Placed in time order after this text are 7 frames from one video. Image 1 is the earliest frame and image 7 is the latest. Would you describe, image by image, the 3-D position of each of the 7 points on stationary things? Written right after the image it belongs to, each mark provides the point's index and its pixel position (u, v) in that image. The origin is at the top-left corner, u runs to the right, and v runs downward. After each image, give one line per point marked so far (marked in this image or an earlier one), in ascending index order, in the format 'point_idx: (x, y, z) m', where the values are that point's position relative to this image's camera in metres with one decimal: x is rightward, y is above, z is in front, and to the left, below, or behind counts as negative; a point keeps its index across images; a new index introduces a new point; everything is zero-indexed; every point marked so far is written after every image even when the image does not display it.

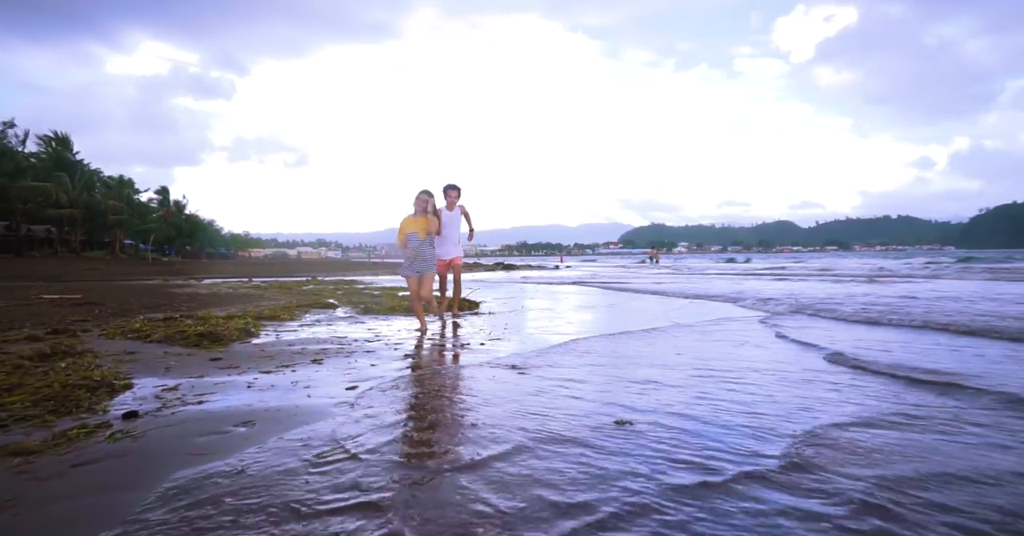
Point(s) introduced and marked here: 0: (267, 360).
0: (-2.1, -0.8, +4.8) m
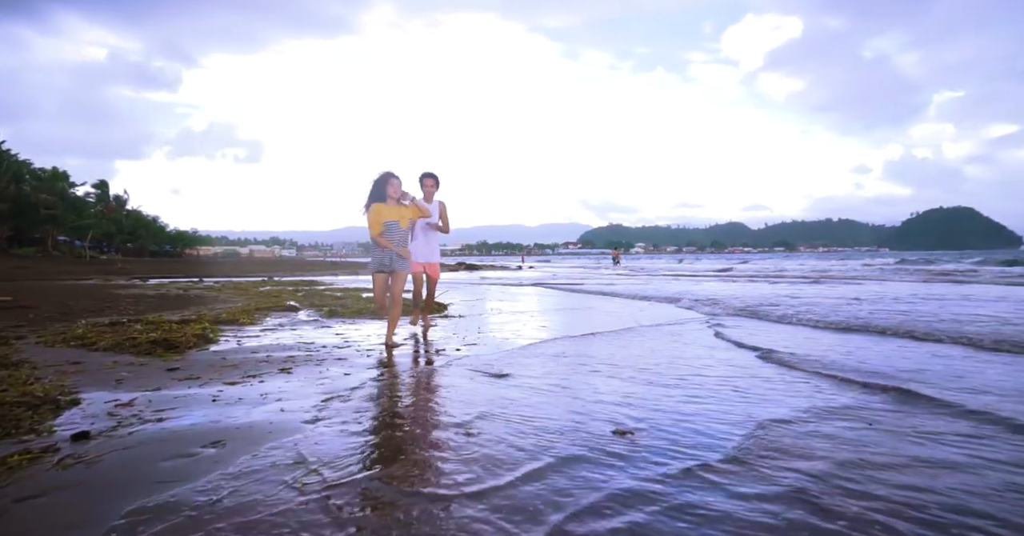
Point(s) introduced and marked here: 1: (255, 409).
0: (-2.2, -0.8, +4.4) m
1: (-1.6, -0.9, +3.6) m
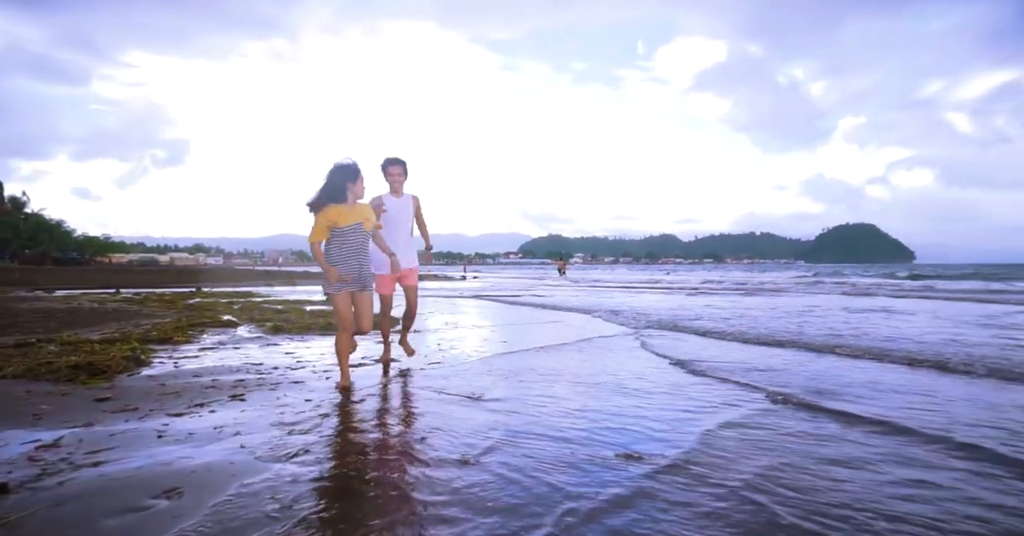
0: (-2.4, -0.9, +3.9) m
1: (-1.7, -1.0, +3.1) m
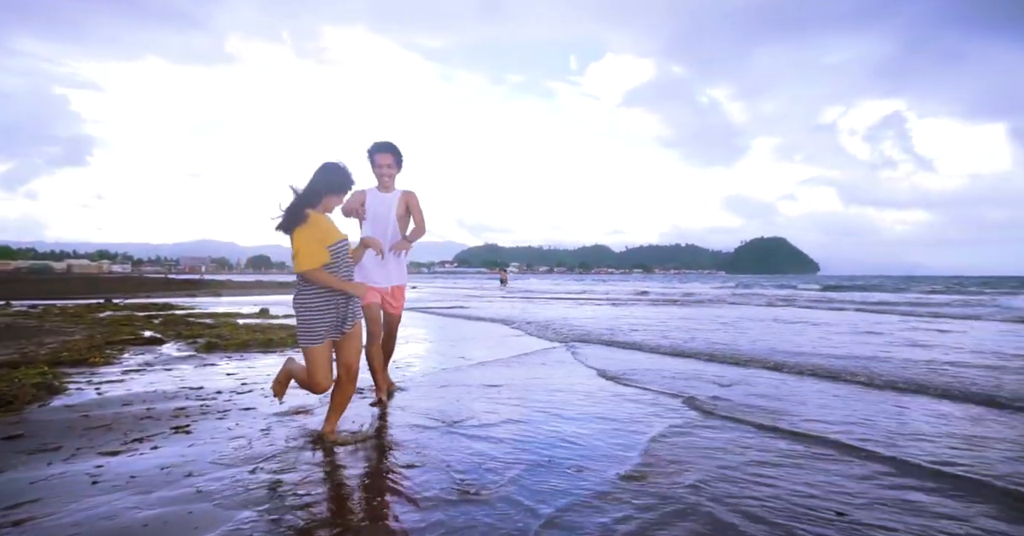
0: (-2.5, -1.0, +3.4) m
1: (-1.7, -1.1, +2.7) m
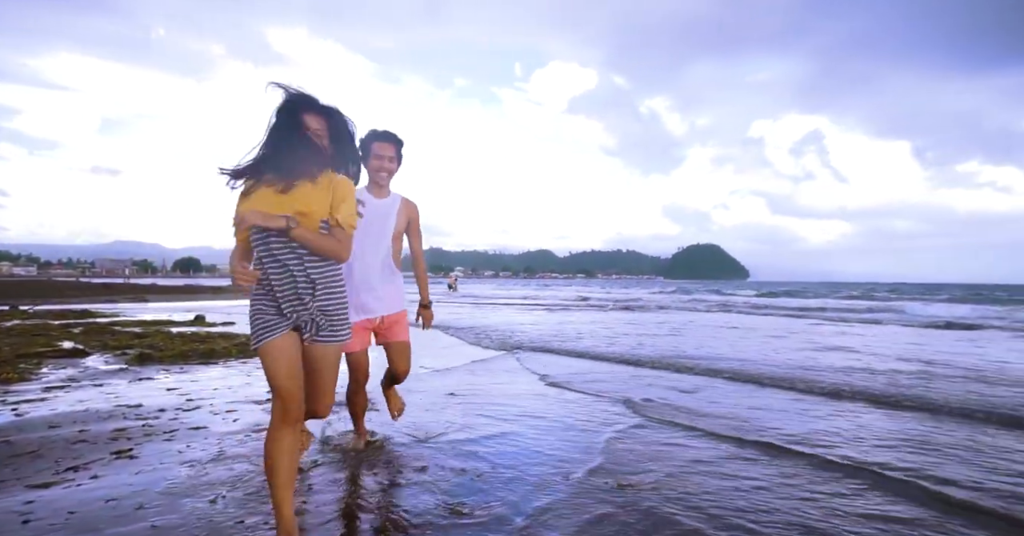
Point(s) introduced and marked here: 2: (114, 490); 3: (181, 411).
0: (-2.6, -1.0, +2.9) m
1: (-1.7, -1.1, +2.3) m
2: (-1.9, -1.1, +2.7) m
3: (-2.5, -1.1, +4.2) m
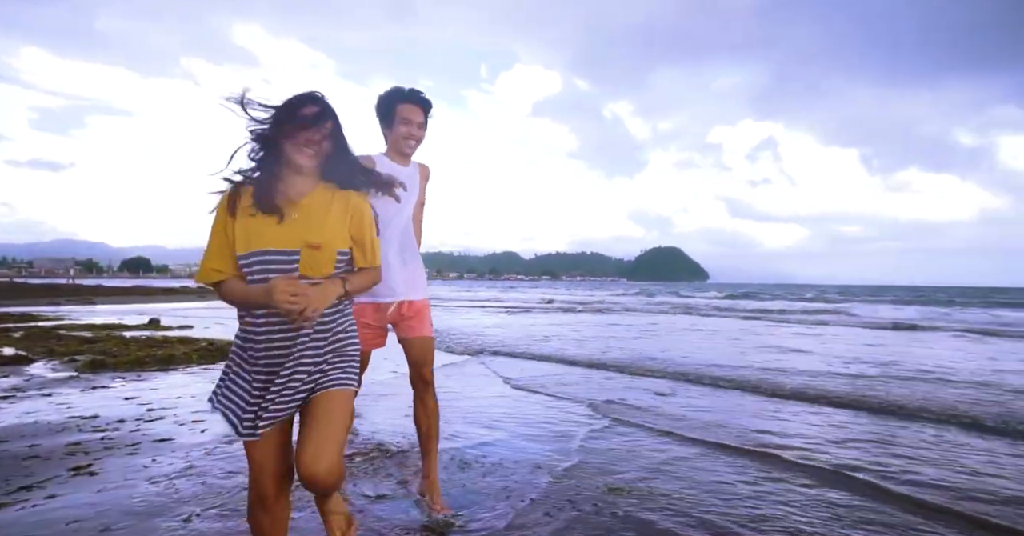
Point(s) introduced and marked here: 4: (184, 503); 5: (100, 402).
0: (-2.6, -1.0, +2.7) m
1: (-1.7, -1.1, +2.1) m
2: (-2.0, -1.1, +2.5) m
3: (-2.6, -1.1, +3.9) m
4: (-1.6, -1.1, +2.6) m
5: (-3.3, -1.0, +4.4) m
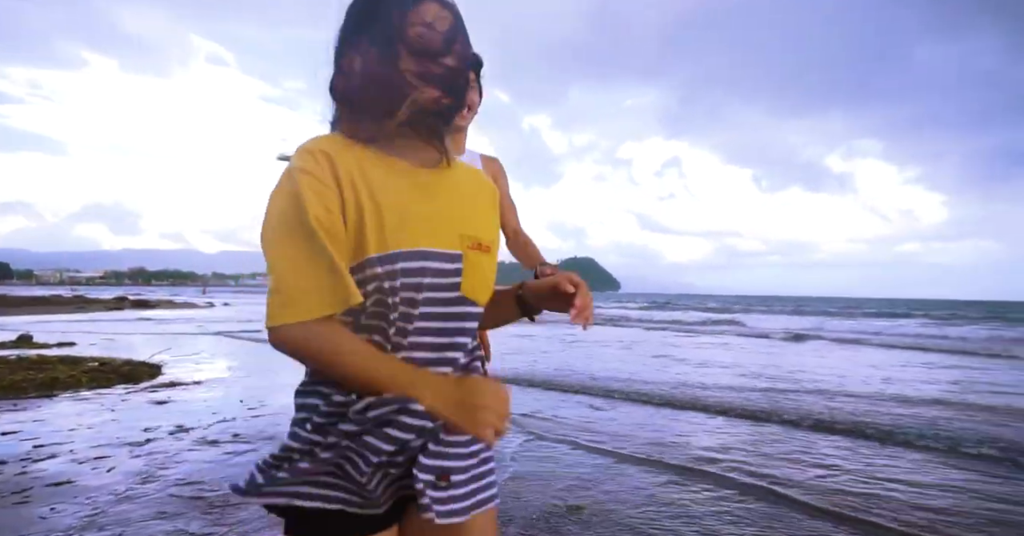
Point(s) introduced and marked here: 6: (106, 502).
0: (-2.7, -1.1, +2.2) m
1: (-1.8, -1.2, +1.7) m
2: (-2.1, -1.2, +2.1) m
3: (-2.9, -1.2, +3.4) m
4: (-1.7, -1.2, +2.2) m
5: (-3.6, -1.1, +3.8) m
6: (-2.1, -1.2, +2.8) m
